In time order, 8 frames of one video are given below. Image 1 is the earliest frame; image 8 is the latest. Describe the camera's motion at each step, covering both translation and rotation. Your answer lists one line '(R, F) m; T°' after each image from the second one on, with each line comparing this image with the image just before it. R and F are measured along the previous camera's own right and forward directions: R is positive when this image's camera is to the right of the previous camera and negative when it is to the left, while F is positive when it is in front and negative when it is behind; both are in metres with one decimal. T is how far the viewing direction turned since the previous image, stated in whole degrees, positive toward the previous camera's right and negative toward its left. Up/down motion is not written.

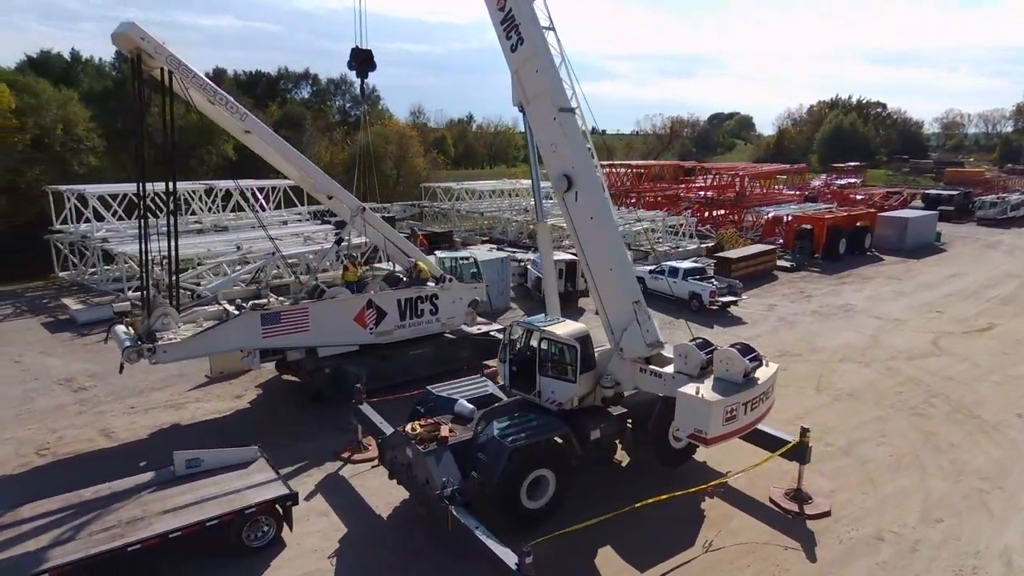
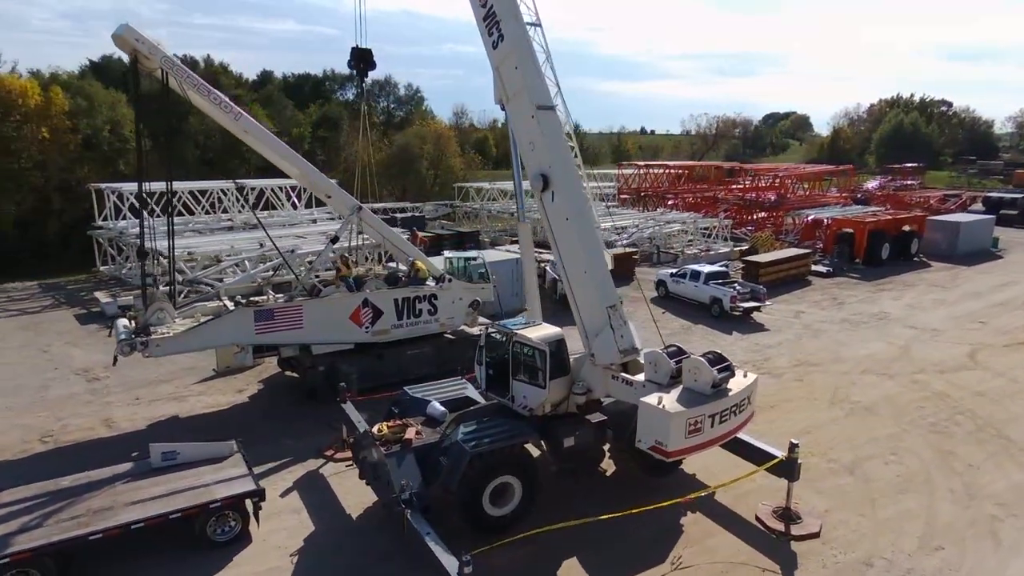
(+1.1, +0.2) m; -4°
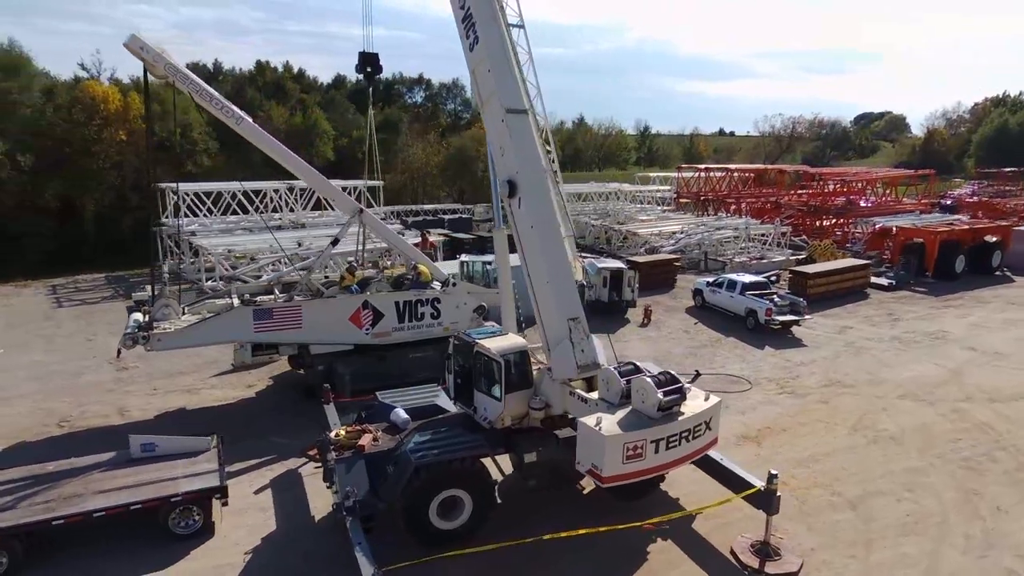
(+1.6, +0.3) m; -7°
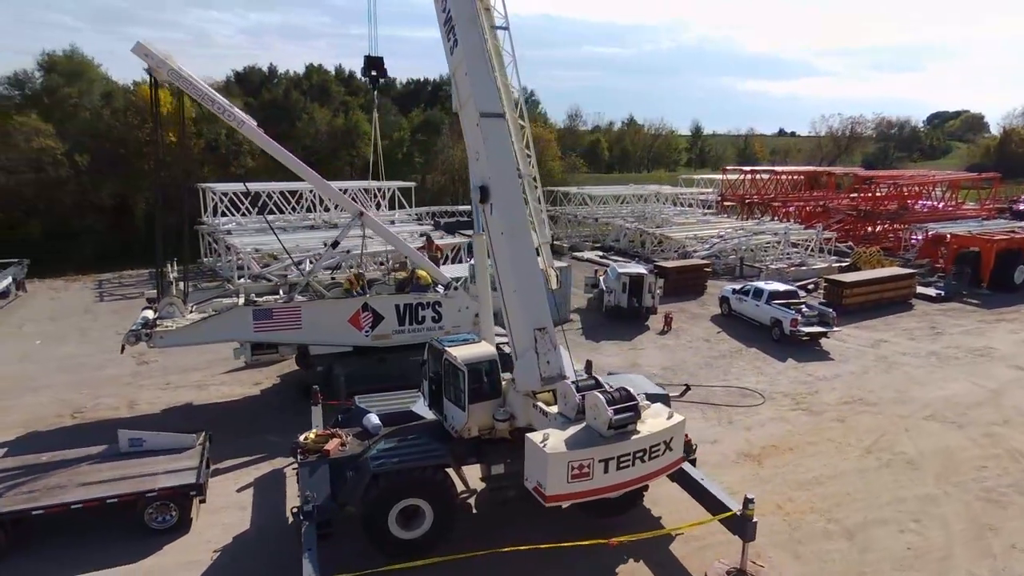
(+1.2, +0.2) m; -5°
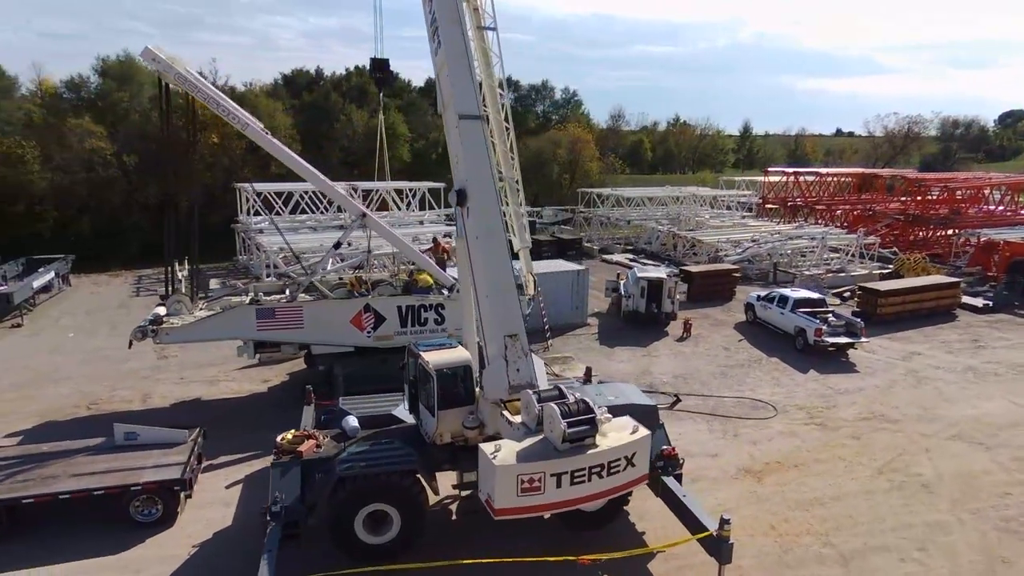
(+1.0, +0.2) m; -4°
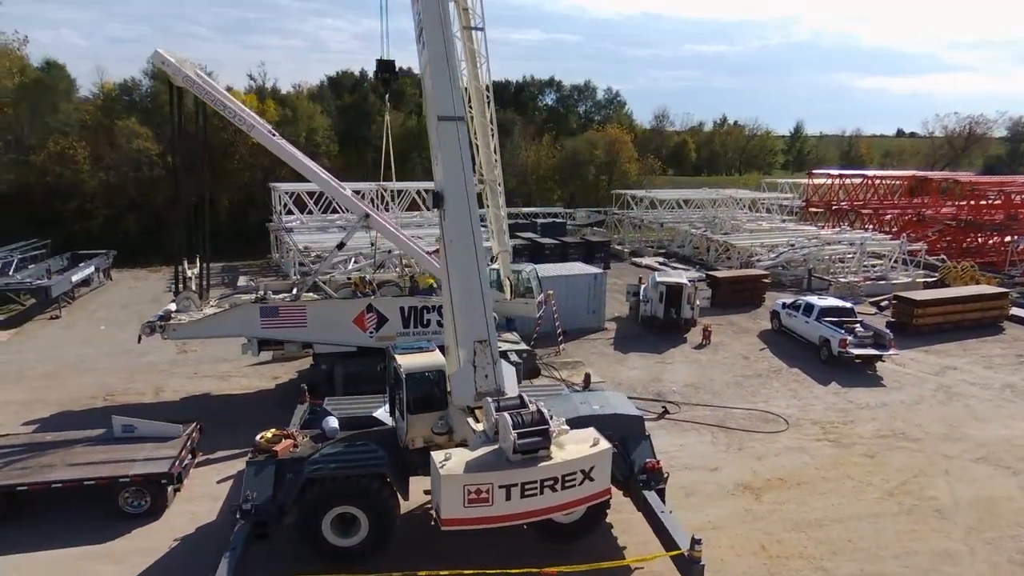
(+1.0, +0.2) m; -4°
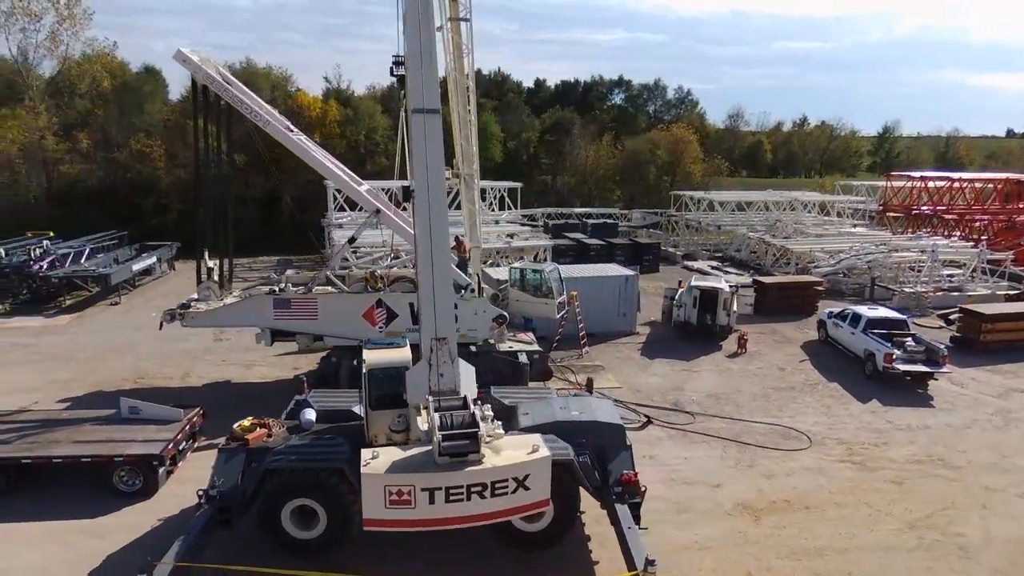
(+1.4, +0.4) m; -7°
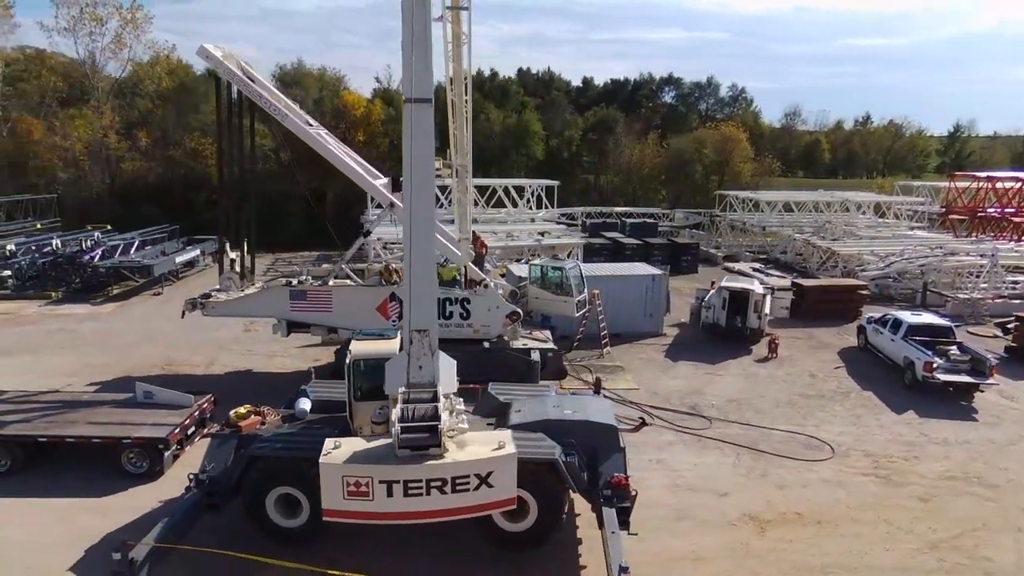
(+0.8, +0.2) m; -5°
